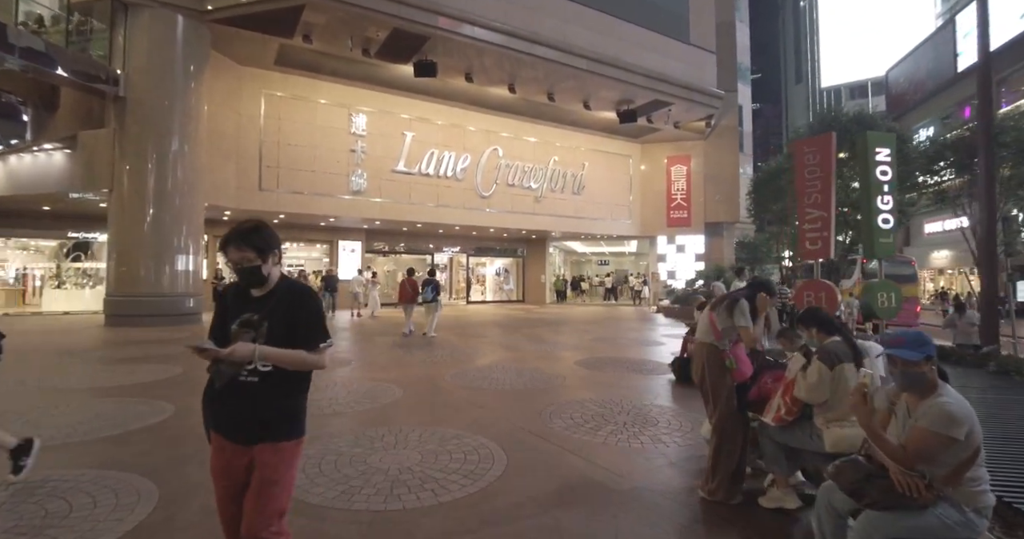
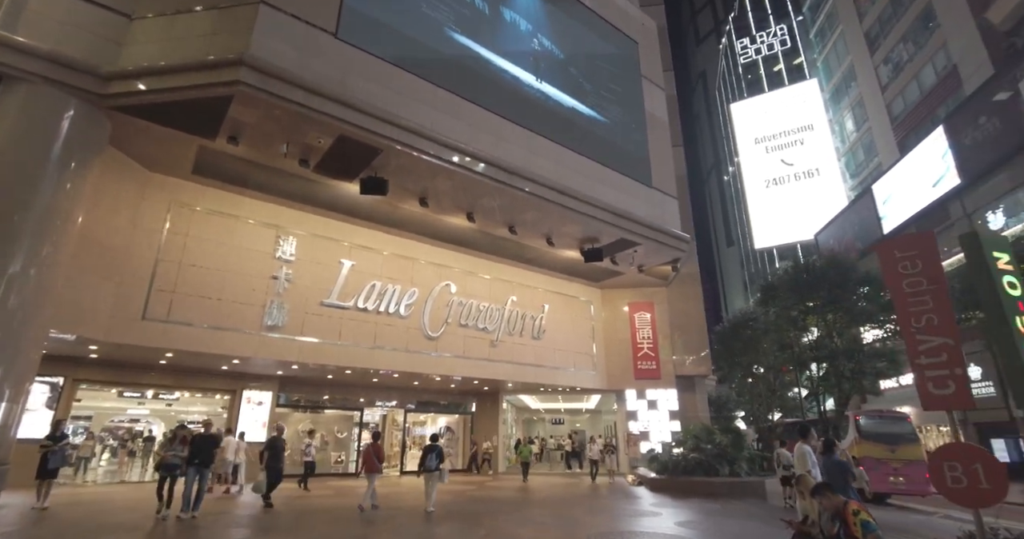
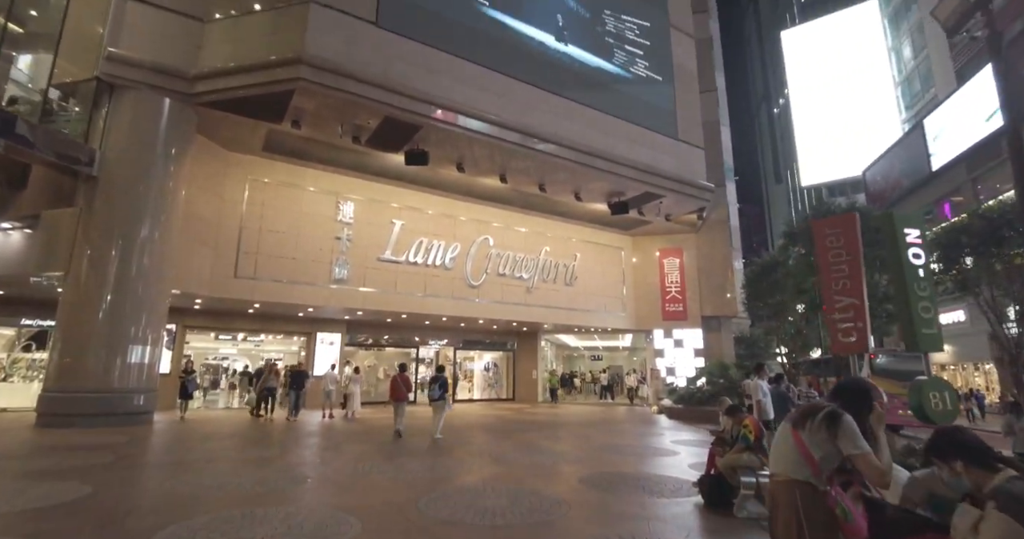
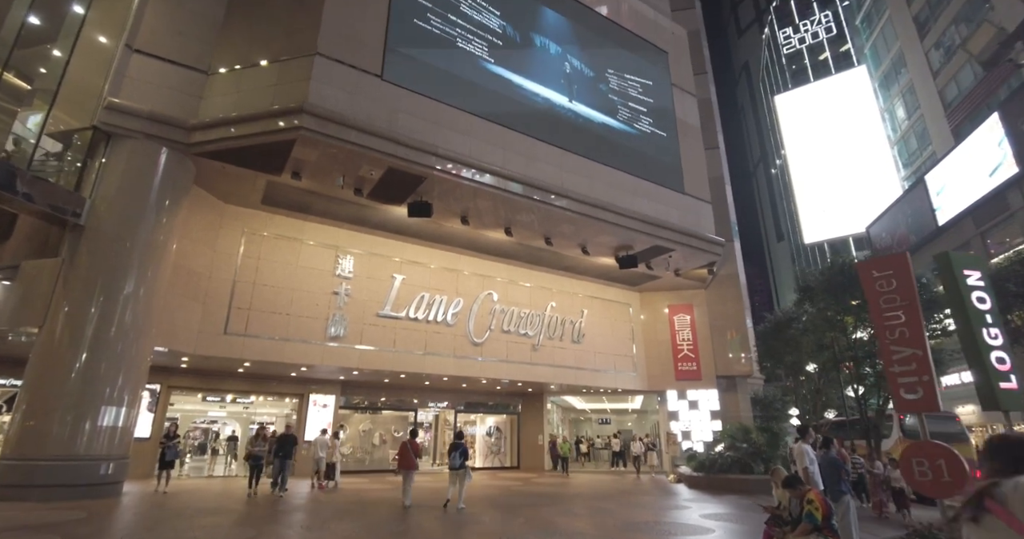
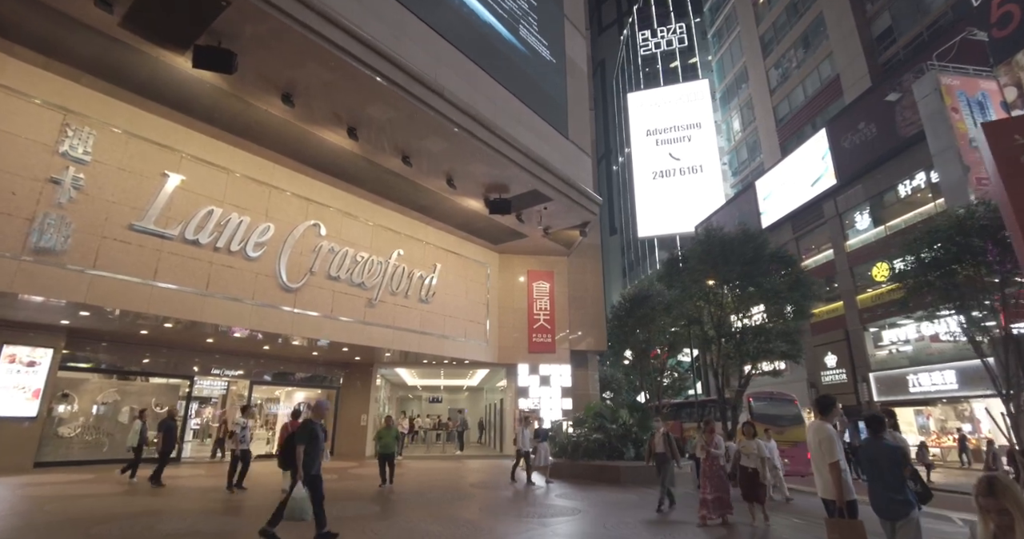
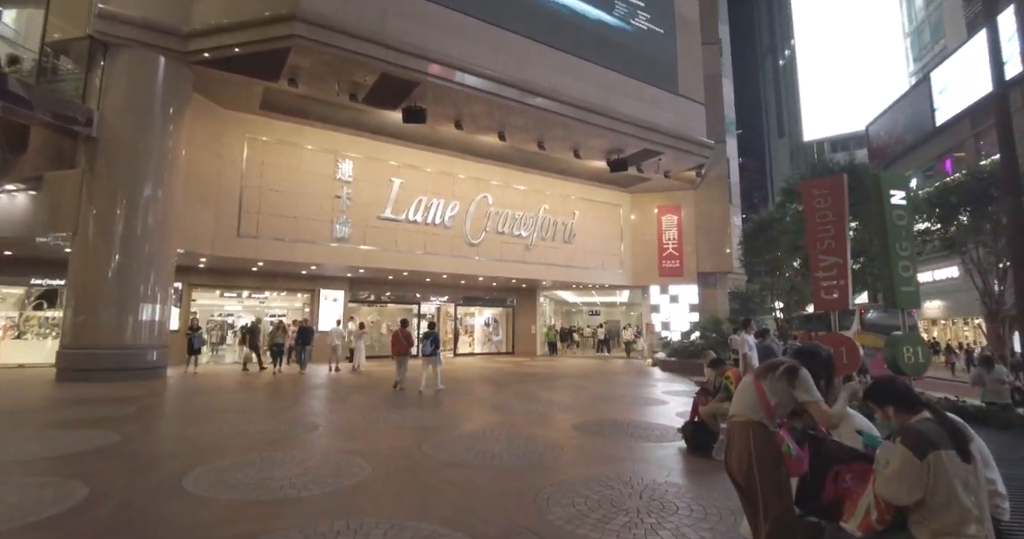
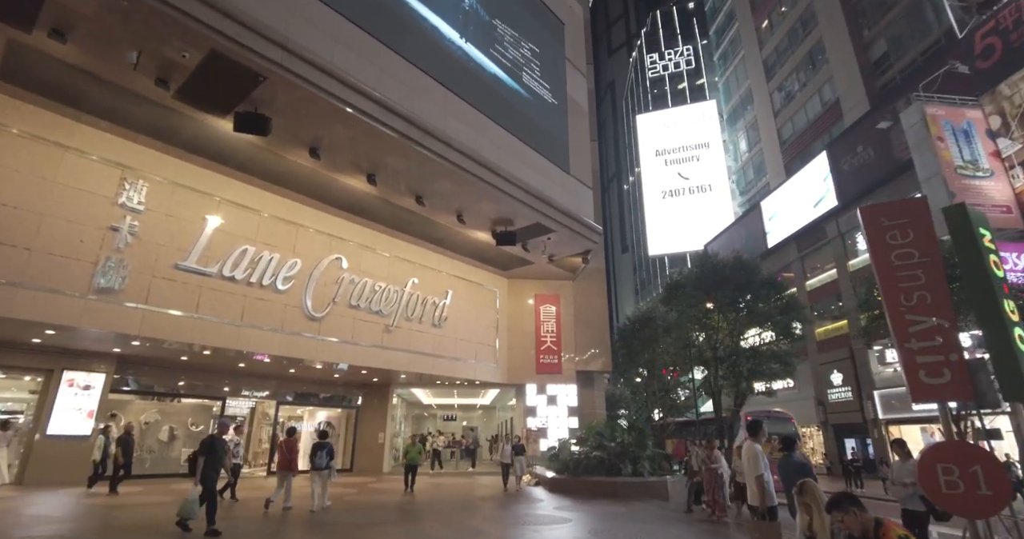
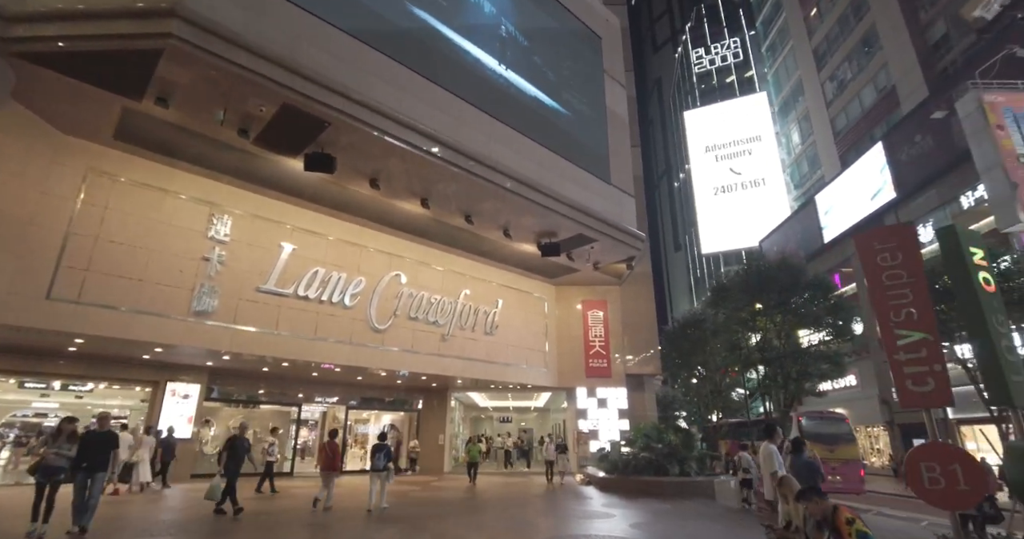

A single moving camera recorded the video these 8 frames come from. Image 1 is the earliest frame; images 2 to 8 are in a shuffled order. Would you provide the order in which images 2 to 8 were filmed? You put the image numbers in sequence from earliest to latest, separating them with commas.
6, 3, 4, 2, 8, 7, 5
